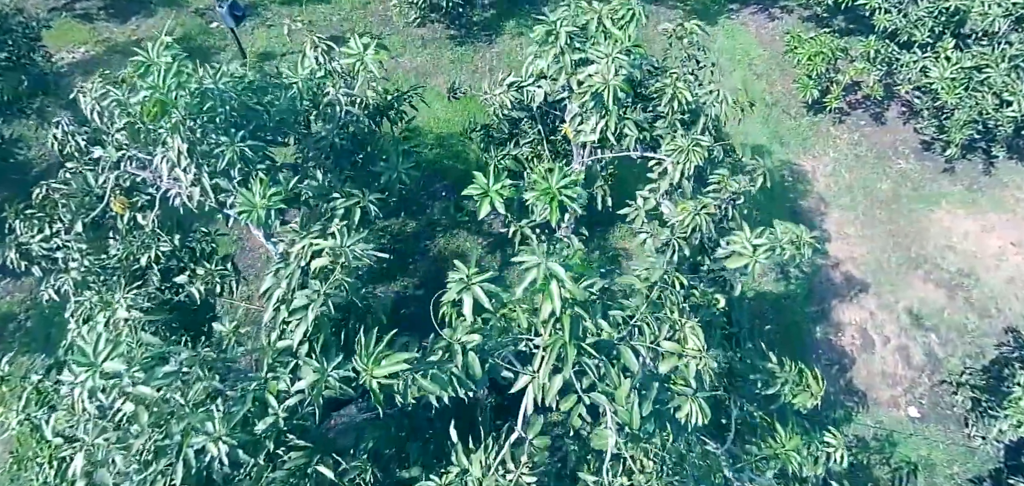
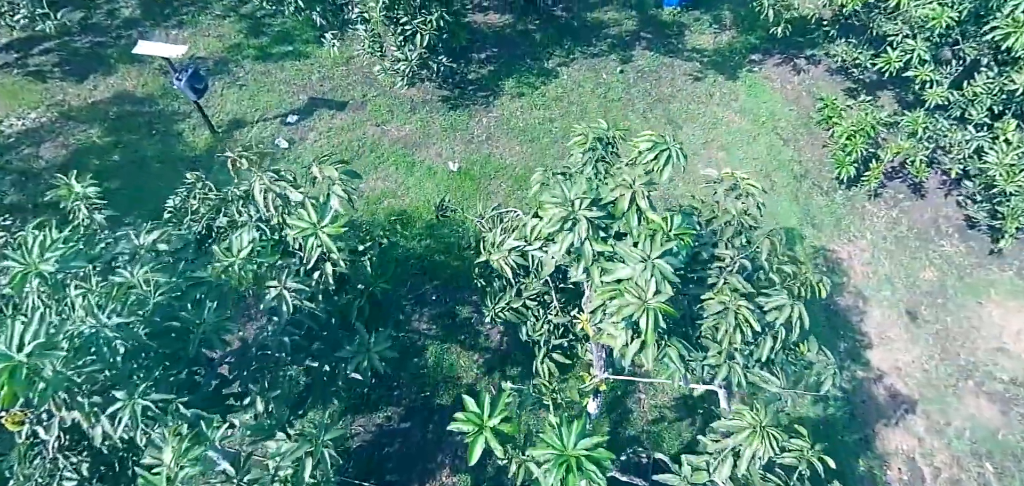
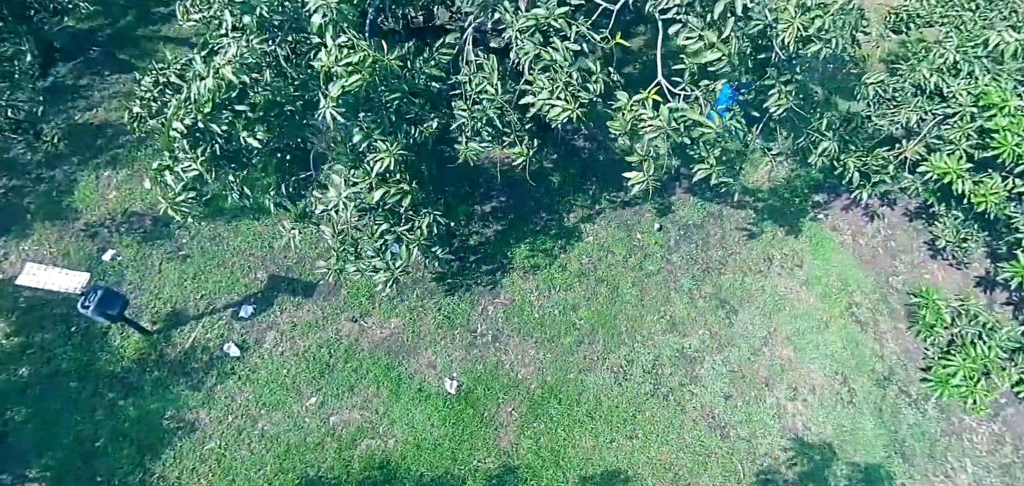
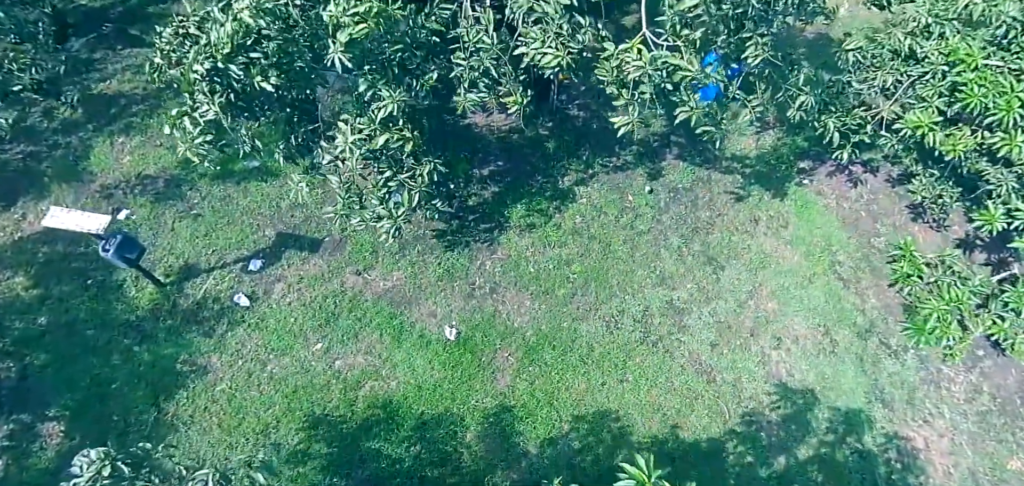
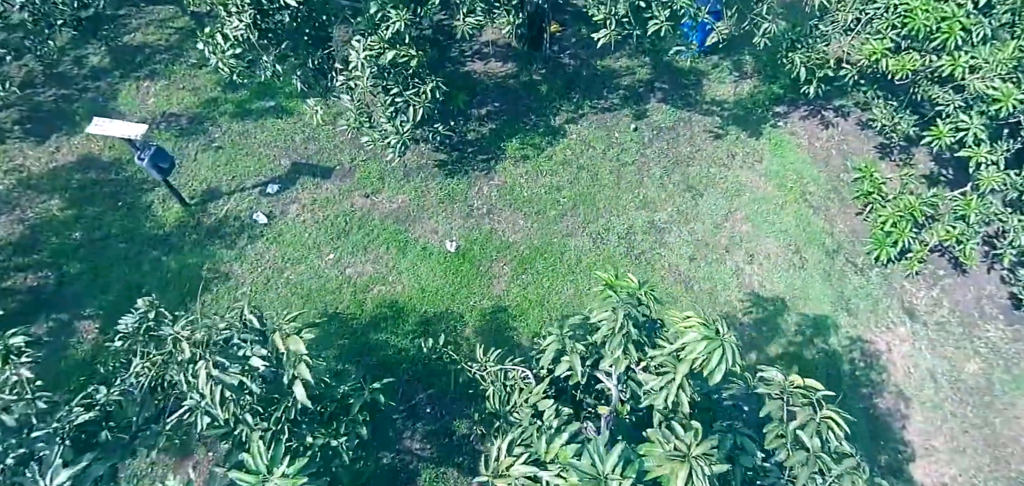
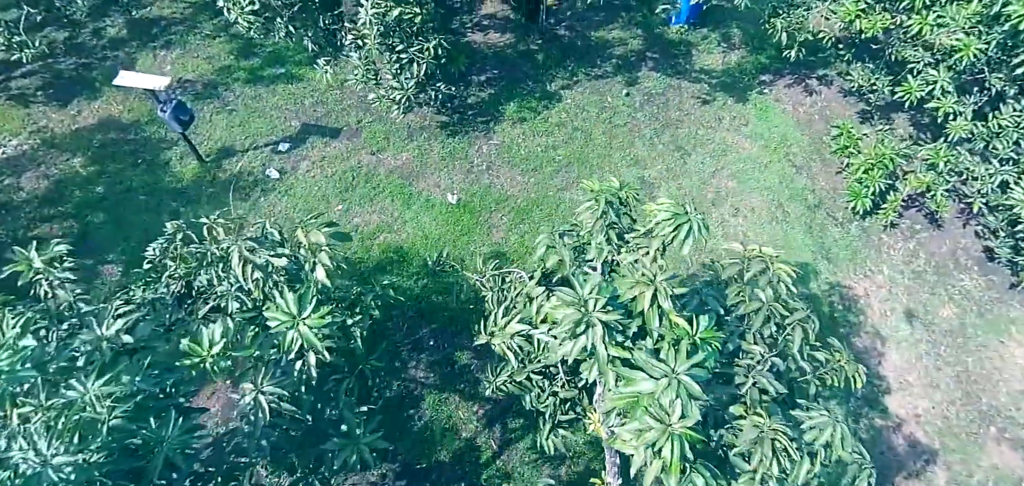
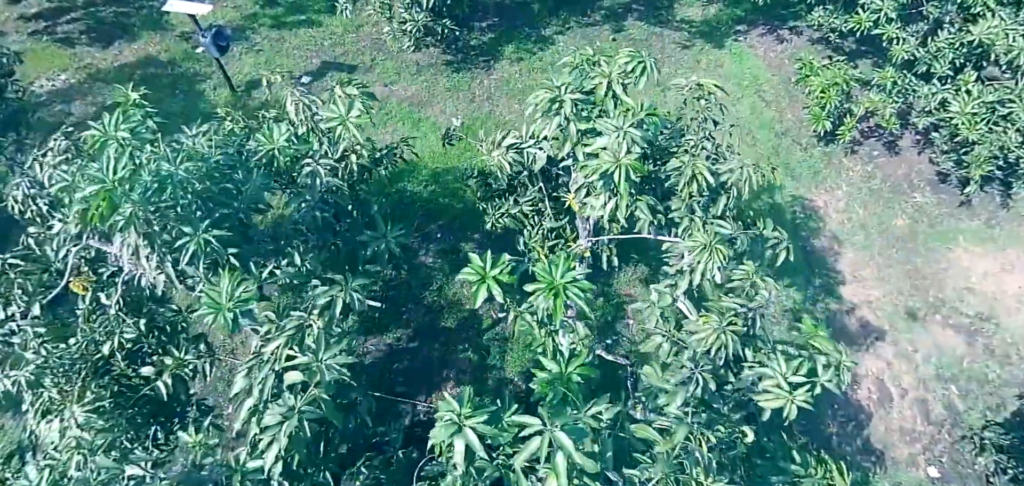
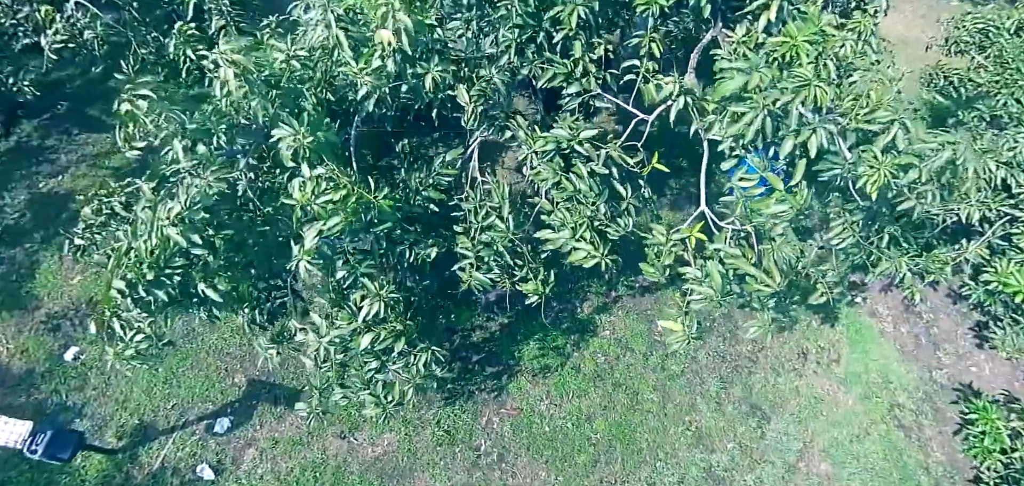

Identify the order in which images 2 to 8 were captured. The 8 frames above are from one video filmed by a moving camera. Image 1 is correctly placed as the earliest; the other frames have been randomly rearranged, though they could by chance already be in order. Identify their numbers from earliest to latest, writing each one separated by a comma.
7, 2, 6, 5, 4, 3, 8
